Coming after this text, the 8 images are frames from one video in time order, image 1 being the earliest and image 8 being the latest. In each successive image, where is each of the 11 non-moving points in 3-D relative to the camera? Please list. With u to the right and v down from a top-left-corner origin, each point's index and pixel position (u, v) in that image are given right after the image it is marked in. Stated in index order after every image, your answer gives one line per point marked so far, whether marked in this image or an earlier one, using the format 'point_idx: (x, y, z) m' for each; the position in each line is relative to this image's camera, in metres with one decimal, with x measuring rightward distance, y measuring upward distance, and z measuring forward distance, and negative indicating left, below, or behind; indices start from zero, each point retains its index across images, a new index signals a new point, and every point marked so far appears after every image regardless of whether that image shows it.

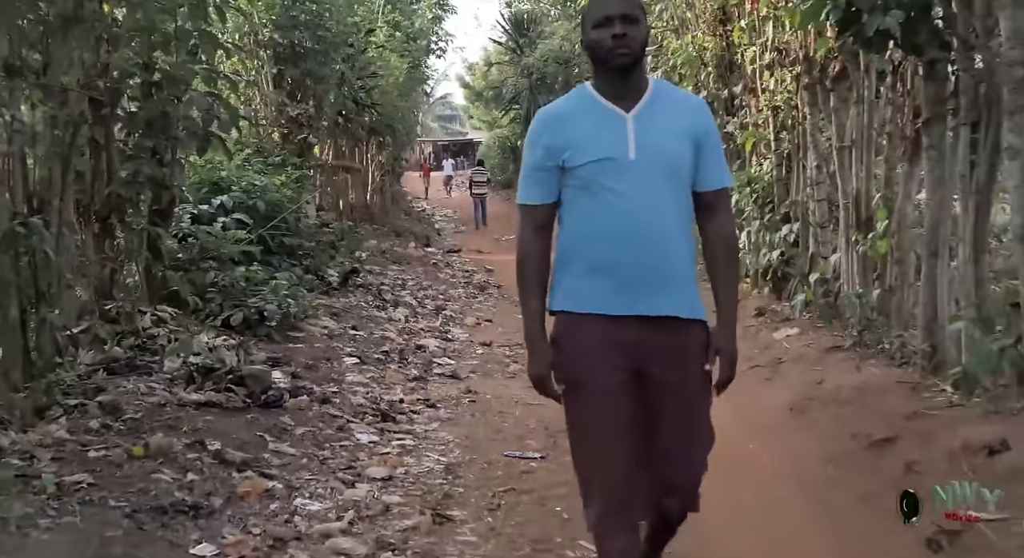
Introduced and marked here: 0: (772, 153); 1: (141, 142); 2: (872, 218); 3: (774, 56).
0: (+2.0, +1.0, +8.7) m
1: (-2.3, +0.8, +7.0) m
2: (+2.1, +0.4, +6.7) m
3: (+1.9, +1.6, +8.2) m
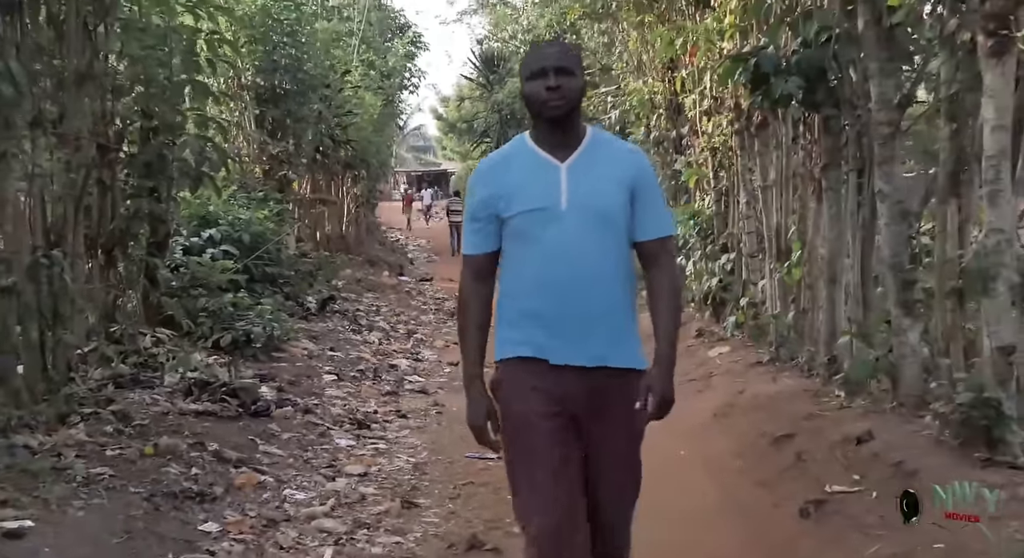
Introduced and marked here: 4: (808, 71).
0: (+1.7, +0.8, +9.6) m
1: (-2.5, +0.7, +7.8) m
2: (+1.9, +0.2, +7.6) m
3: (+1.6, +1.4, +9.1) m
4: (+1.6, +1.1, +6.0) m
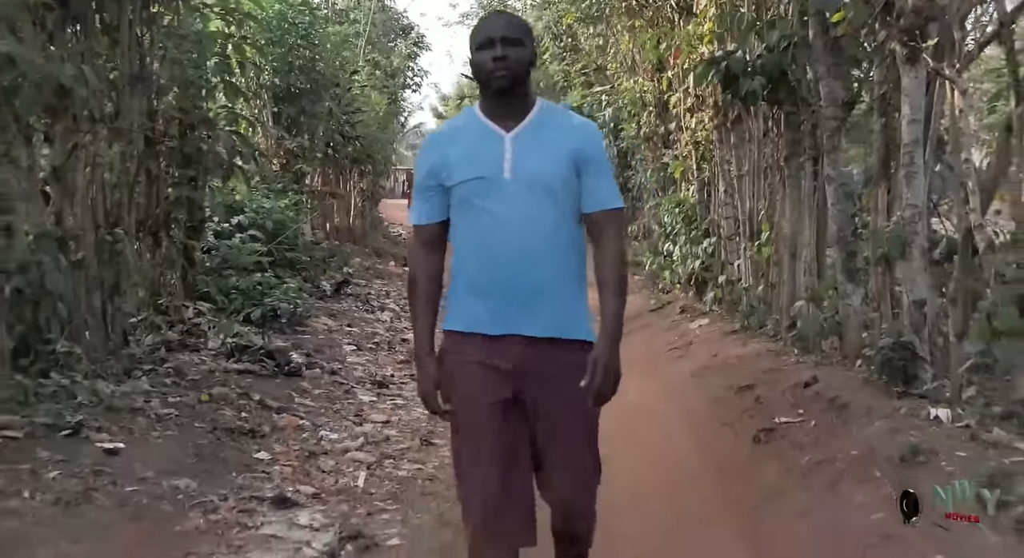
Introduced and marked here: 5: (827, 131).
0: (+1.7, +0.9, +10.6) m
1: (-2.5, +0.8, +8.7) m
2: (+1.9, +0.4, +8.5) m
3: (+1.6, +1.6, +10.0) m
4: (+1.6, +1.3, +6.9) m
5: (+1.7, +0.8, +6.2) m
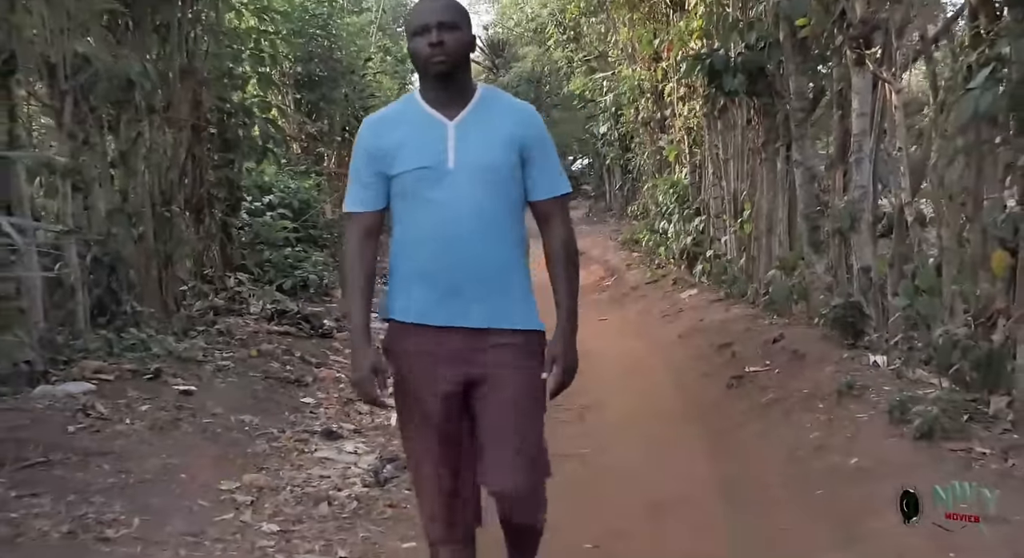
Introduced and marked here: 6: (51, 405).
0: (+1.8, +1.2, +11.5) m
1: (-2.5, +1.1, +9.6) m
2: (+1.9, +0.6, +9.4) m
3: (+1.7, +1.8, +10.9) m
4: (+1.6, +1.5, +7.8) m
5: (+1.8, +1.0, +7.1) m
6: (-2.1, -0.6, +5.2) m
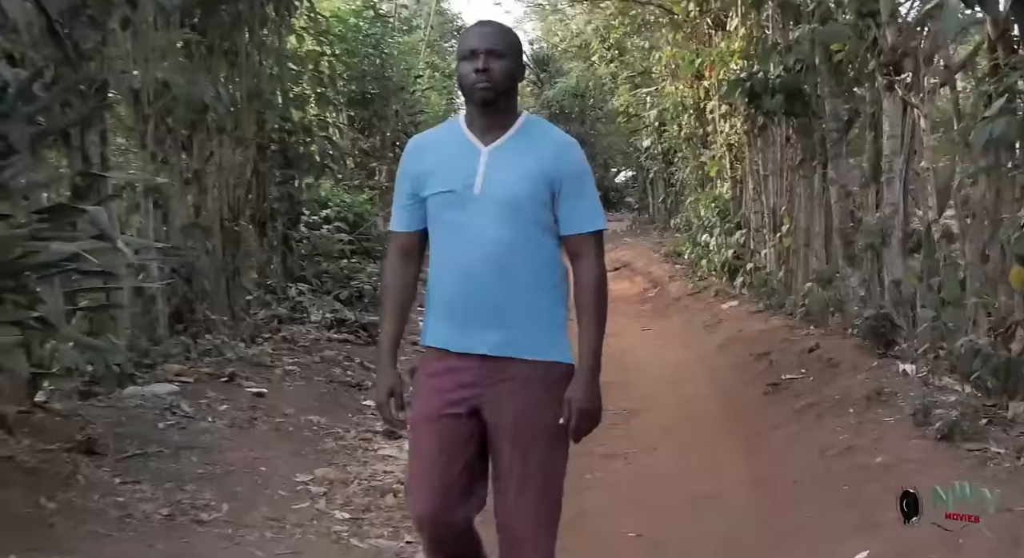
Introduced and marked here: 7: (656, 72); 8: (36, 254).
0: (+2.3, +1.1, +11.8) m
1: (-2.0, +1.0, +10.2) m
2: (+2.3, +0.5, +9.8) m
3: (+2.1, +1.7, +11.3) m
4: (+2.0, +1.4, +8.2) m
5: (+2.1, +0.9, +7.5) m
6: (-1.8, -0.6, +5.6) m
7: (+2.0, +2.9, +15.6) m
8: (-1.6, +0.1, +3.9) m
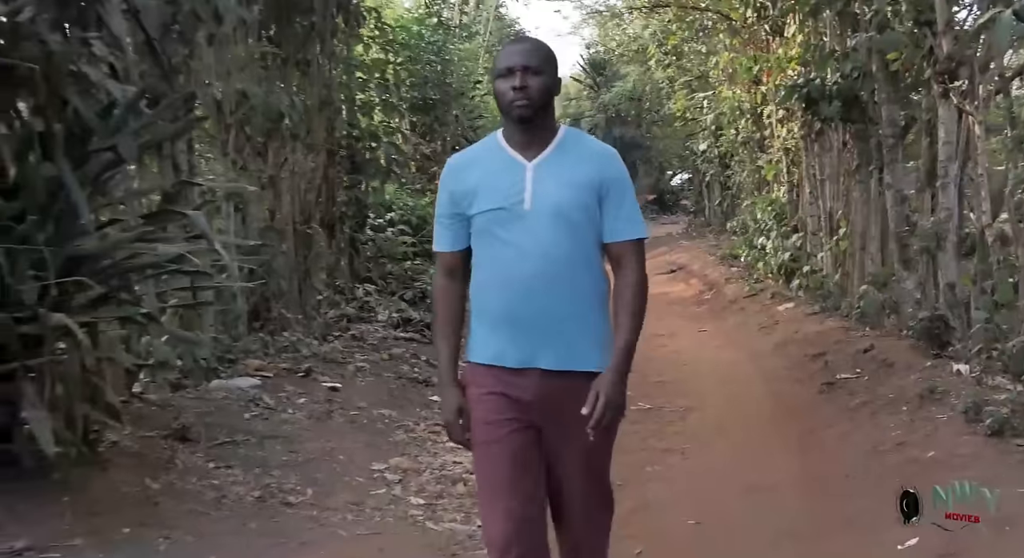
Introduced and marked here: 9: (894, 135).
0: (+2.9, +1.0, +12.0) m
1: (-1.5, +1.0, +10.5) m
2: (+2.9, +0.4, +9.9) m
3: (+2.8, +1.7, +11.5) m
4: (+2.5, +1.4, +8.3) m
5: (+2.5, +0.9, +7.6) m
6: (-1.5, -0.6, +6.0) m
7: (+2.8, +2.8, +15.7) m
8: (-1.4, +0.1, +4.2) m
9: (+2.6, +1.0, +7.6) m
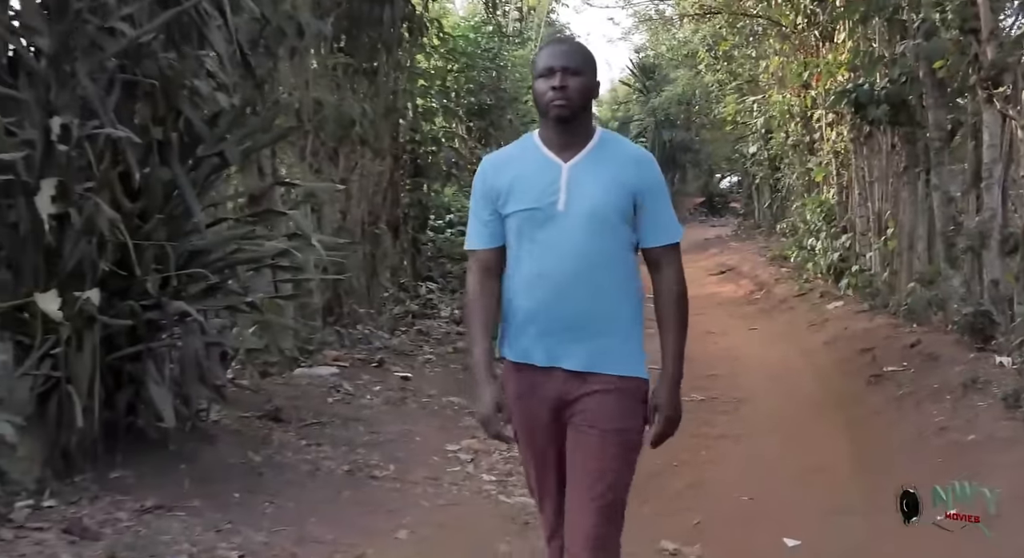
0: (+3.5, +1.0, +12.3) m
1: (-0.9, +1.0, +11.0) m
2: (+3.4, +0.5, +10.2) m
3: (+3.3, +1.7, +11.7) m
4: (+2.9, +1.4, +8.6) m
5: (+3.0, +0.9, +7.9) m
6: (-1.2, -0.6, +6.5) m
7: (+3.6, +2.8, +16.0) m
8: (-1.1, +0.1, +4.7) m
9: (+3.0, +1.0, +7.9) m
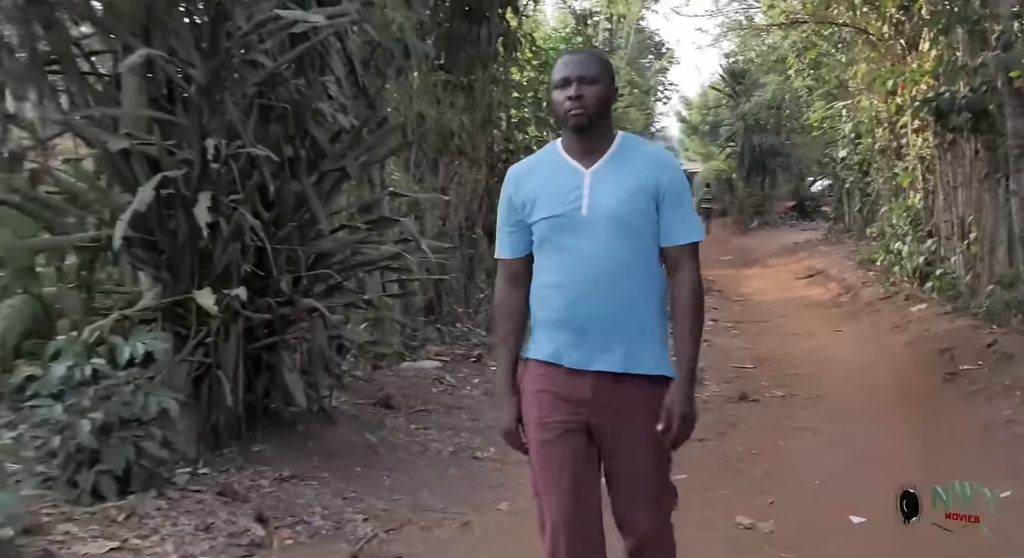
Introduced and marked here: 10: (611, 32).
0: (+4.5, +1.0, +12.5) m
1: (0.0, +0.9, +11.5) m
2: (+4.2, +0.4, +10.4) m
3: (+4.3, +1.7, +12.0) m
4: (+3.6, +1.3, +8.9) m
5: (+3.6, +0.9, +8.2) m
6: (-0.6, -0.6, +7.1) m
7: (+4.9, +2.8, +16.2) m
8: (-0.7, +0.1, +5.3) m
9: (+3.7, +1.0, +8.2) m
10: (+1.5, +3.8, +17.4) m
